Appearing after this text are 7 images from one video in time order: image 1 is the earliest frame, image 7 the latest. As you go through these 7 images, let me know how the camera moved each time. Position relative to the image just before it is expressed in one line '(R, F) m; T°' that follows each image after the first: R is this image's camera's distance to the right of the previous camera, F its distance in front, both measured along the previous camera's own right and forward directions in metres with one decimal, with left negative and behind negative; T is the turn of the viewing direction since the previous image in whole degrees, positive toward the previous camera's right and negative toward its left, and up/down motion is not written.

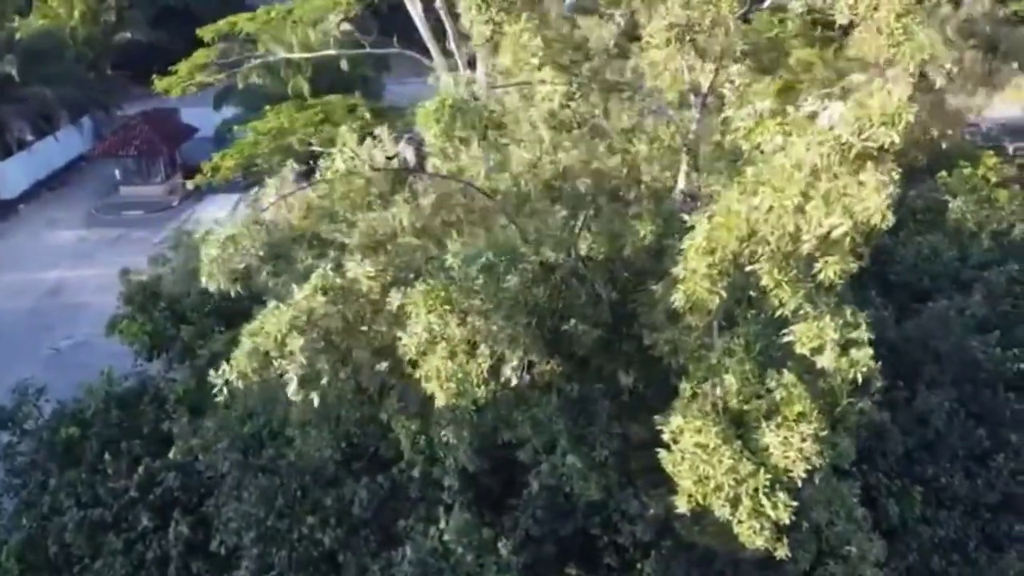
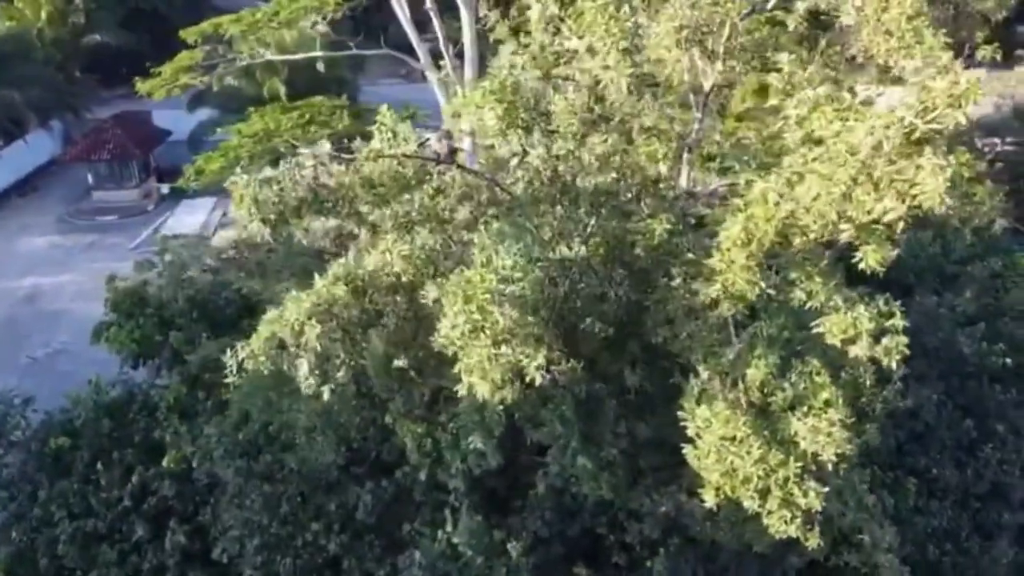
(-0.3, 0.0) m; +2°
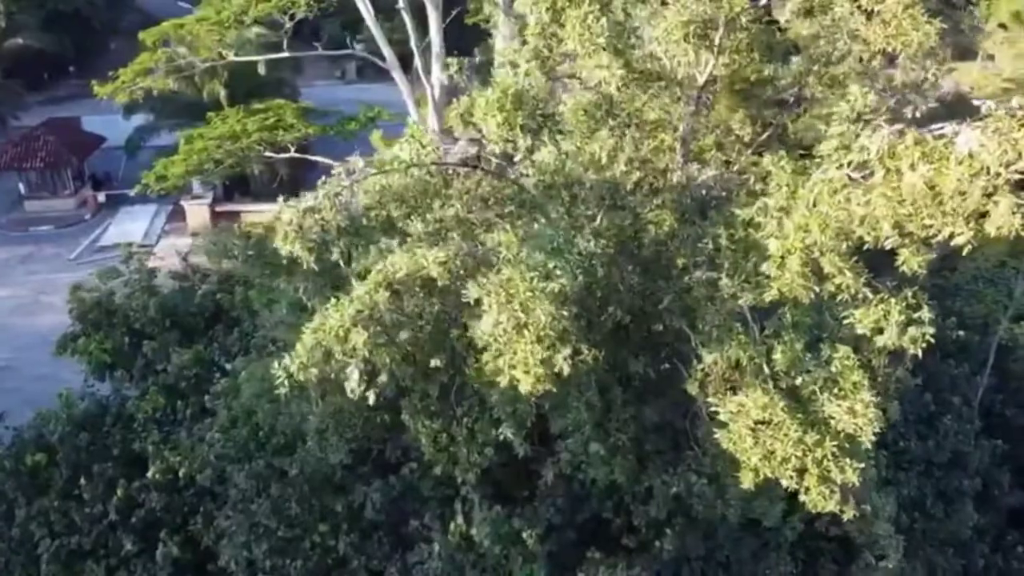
(-0.6, -0.1) m; +5°
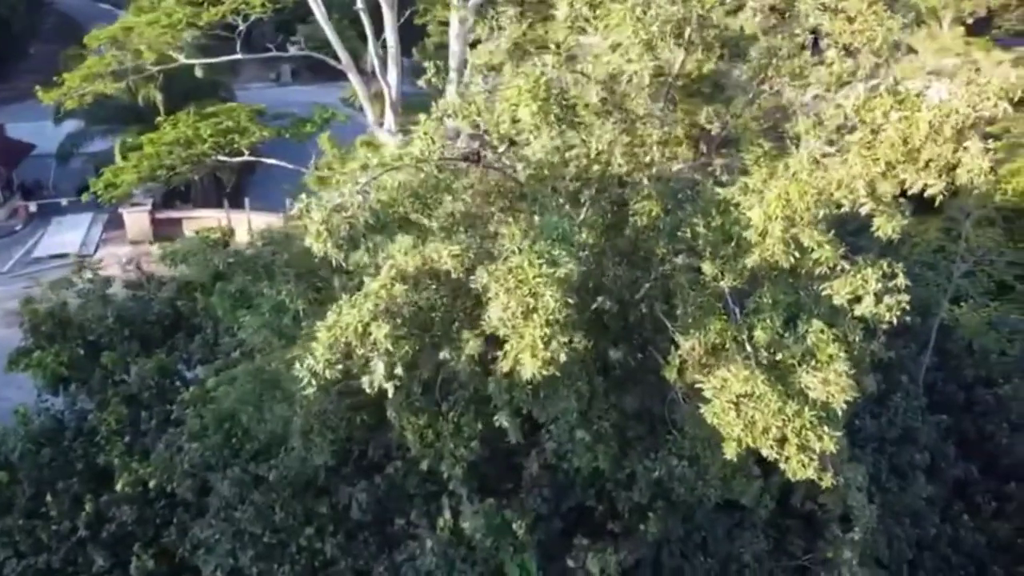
(-0.4, -0.1) m; +4°
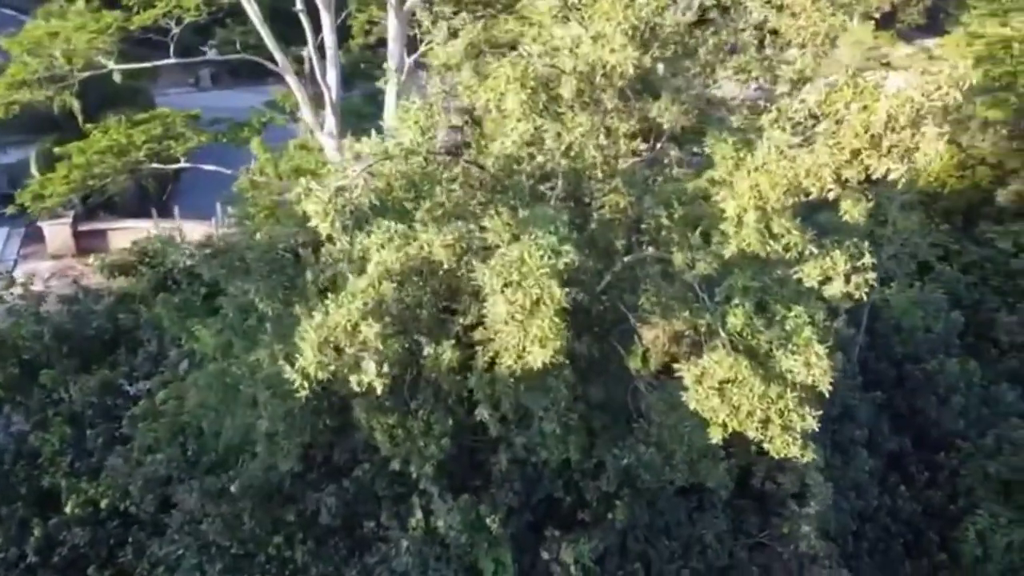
(-0.3, -0.1) m; +5°
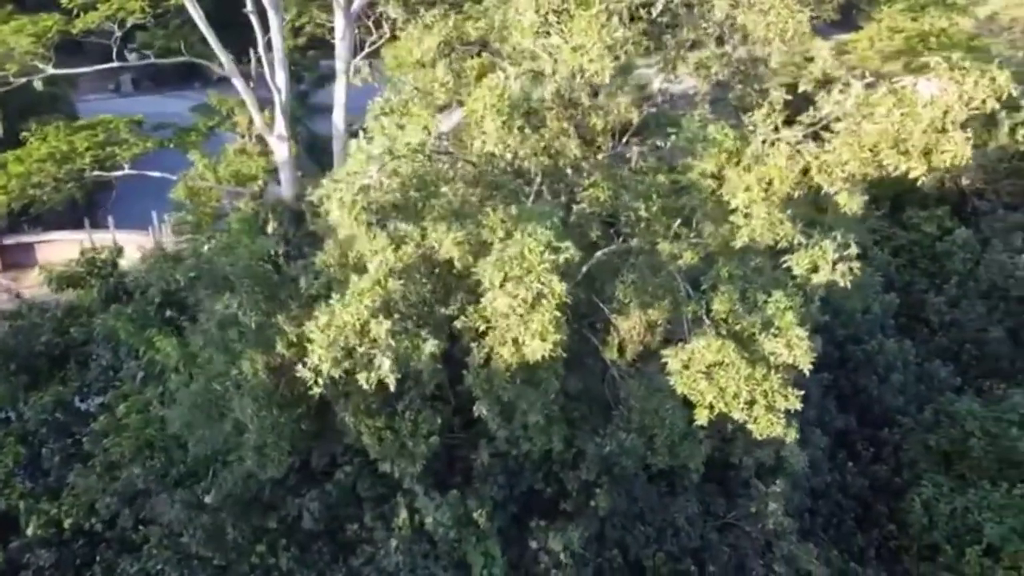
(-0.4, -0.1) m; +5°
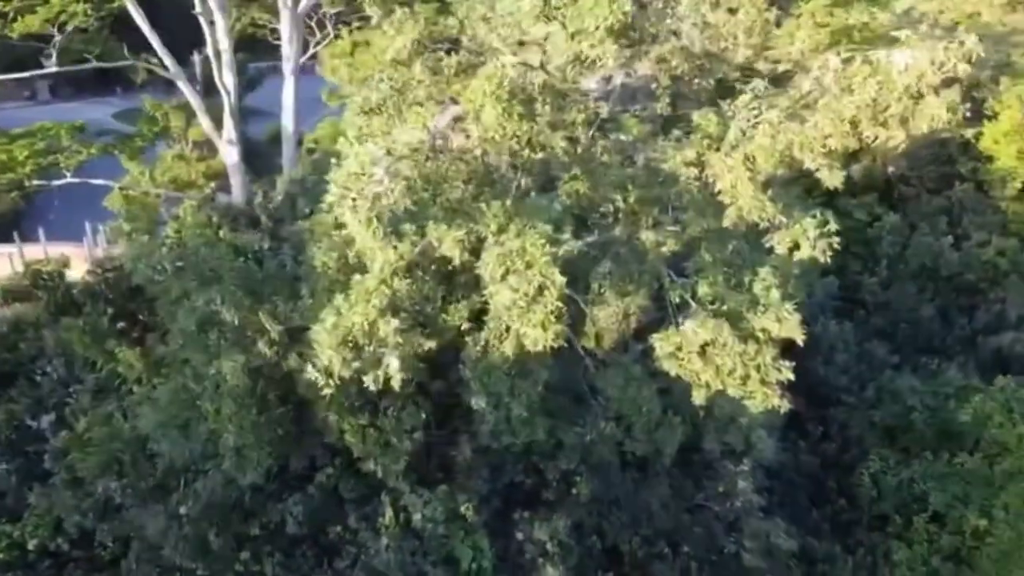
(-0.4, -0.1) m; +5°
